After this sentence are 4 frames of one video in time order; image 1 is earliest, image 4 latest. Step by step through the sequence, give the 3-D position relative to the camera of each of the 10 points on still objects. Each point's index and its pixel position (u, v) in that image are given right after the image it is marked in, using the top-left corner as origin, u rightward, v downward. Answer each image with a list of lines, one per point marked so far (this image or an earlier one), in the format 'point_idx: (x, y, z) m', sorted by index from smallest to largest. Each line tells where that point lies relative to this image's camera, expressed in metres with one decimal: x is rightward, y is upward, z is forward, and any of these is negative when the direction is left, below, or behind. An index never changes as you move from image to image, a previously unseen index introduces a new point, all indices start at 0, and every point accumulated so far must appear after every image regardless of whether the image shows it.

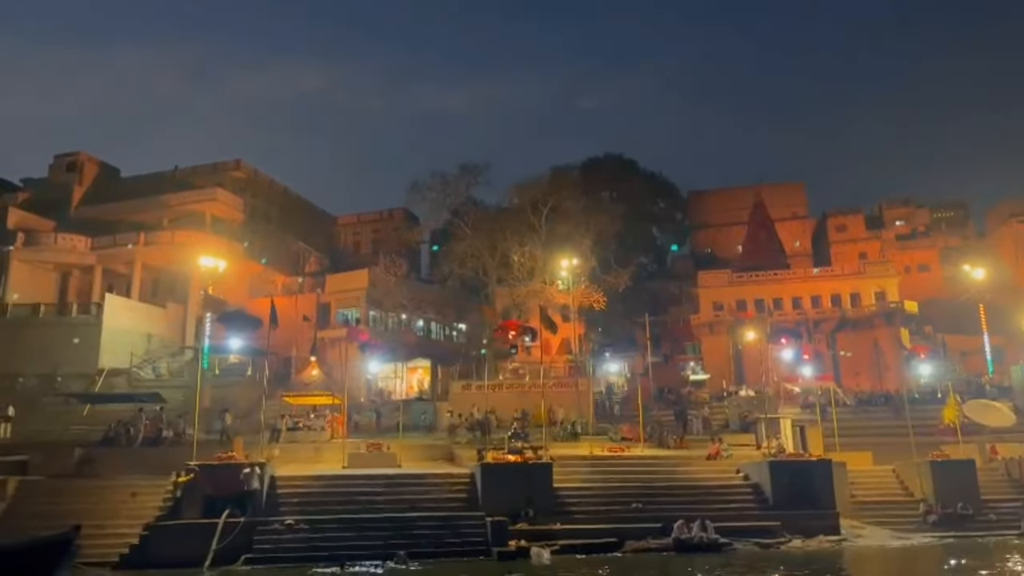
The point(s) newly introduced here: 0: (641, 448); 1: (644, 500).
0: (+3.2, -3.9, +19.1) m
1: (+2.6, -4.0, +15.2) m
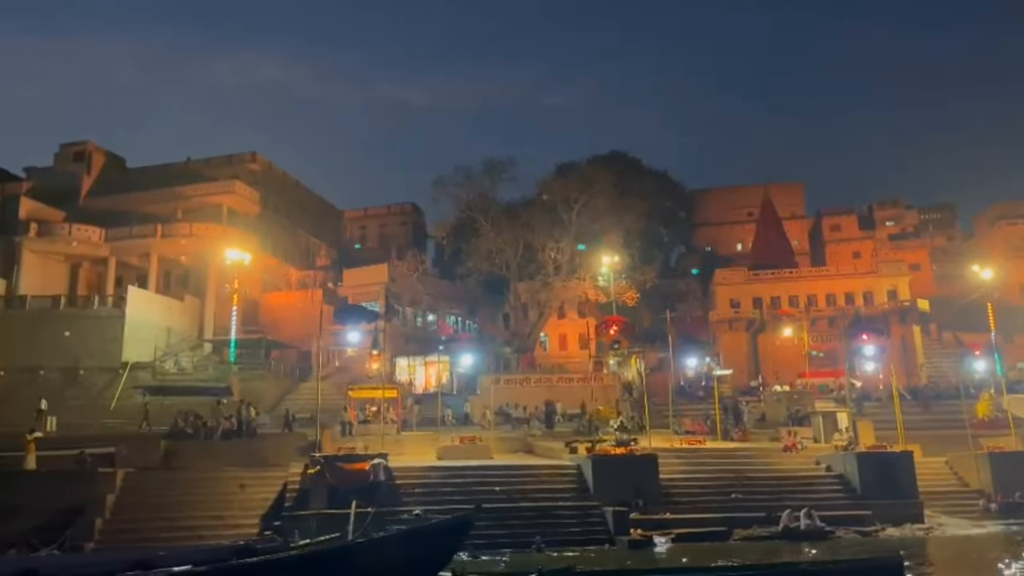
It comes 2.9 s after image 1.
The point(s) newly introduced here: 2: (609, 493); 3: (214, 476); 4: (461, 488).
0: (+5.0, -3.8, +19.7) m
1: (+4.5, -4.0, +15.8) m
2: (+1.8, -3.8, +14.8) m
3: (-5.8, -3.7, +15.6) m
4: (-0.9, -3.7, +14.6) m
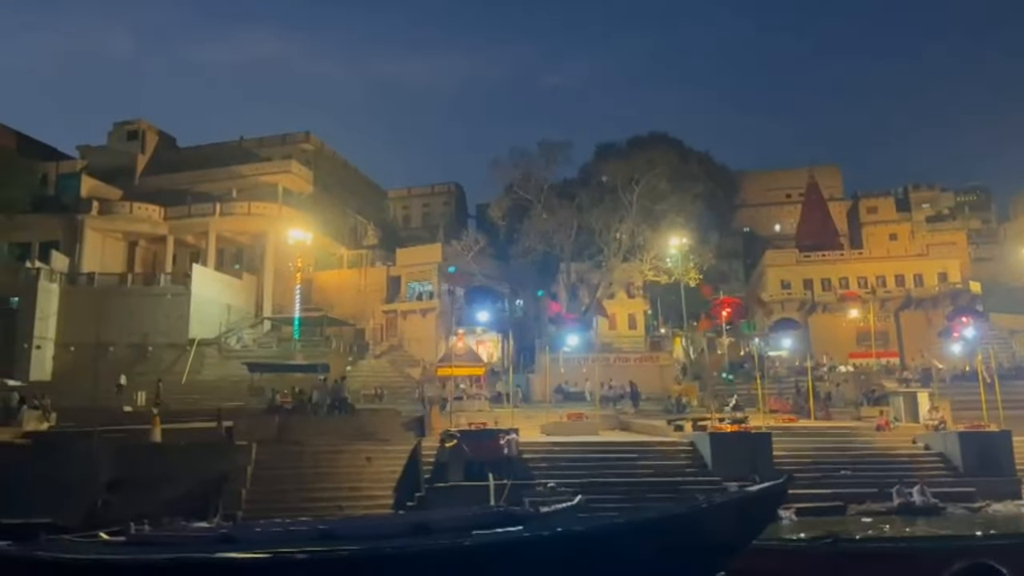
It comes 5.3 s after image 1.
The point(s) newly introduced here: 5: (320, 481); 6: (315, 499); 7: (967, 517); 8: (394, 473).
0: (+7.4, -3.4, +20.2) m
1: (+6.9, -3.6, +16.3) m
2: (+4.1, -3.4, +15.3) m
3: (-3.5, -3.3, +16.2) m
4: (+1.4, -3.3, +15.1) m
5: (-3.6, -3.7, +15.1) m
6: (-3.6, -3.8, +14.5) m
7: (+8.3, -4.3, +14.8) m
8: (-2.3, -3.6, +15.6) m
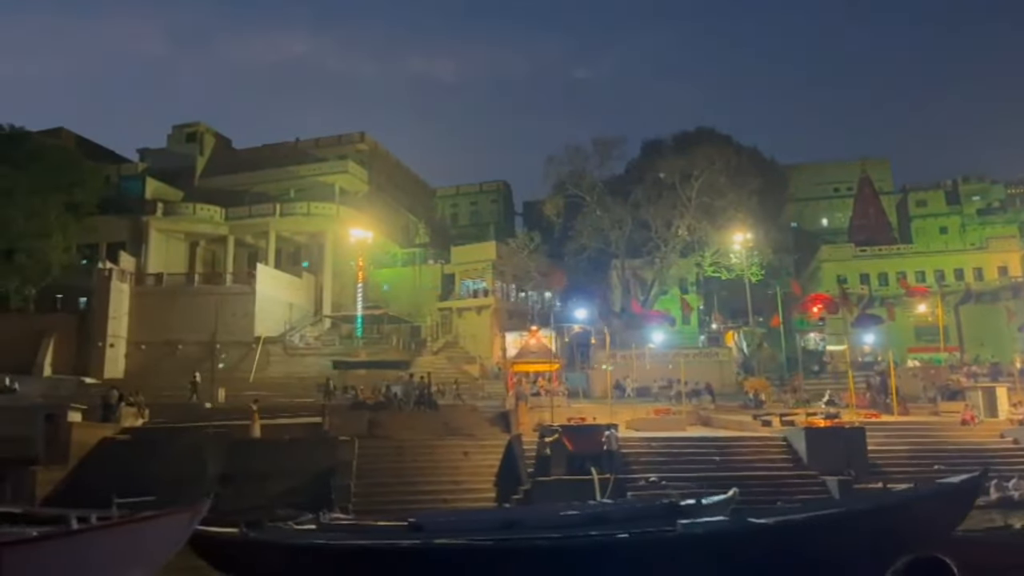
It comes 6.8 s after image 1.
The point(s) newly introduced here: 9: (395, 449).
0: (+9.4, -3.2, +20.3) m
1: (+8.8, -3.5, +16.4) m
2: (+6.0, -3.4, +15.5) m
3: (-1.6, -3.2, +16.6) m
4: (+3.3, -3.3, +15.4) m
5: (-1.8, -3.7, +15.5) m
6: (-1.7, -3.8, +15.0) m
7: (+10.2, -4.2, +14.8) m
8: (-0.4, -3.6, +16.0) m
9: (-2.5, -3.3, +16.4) m
